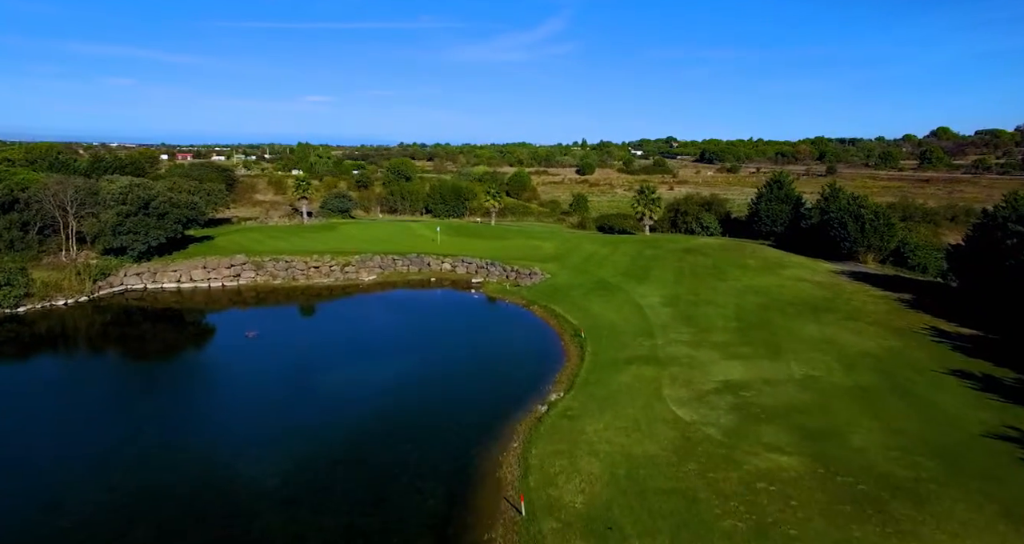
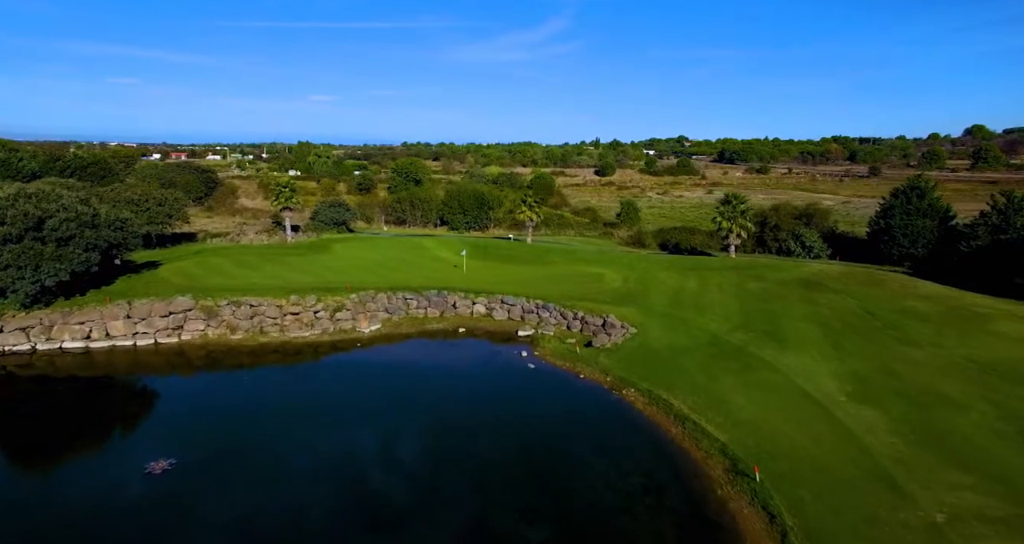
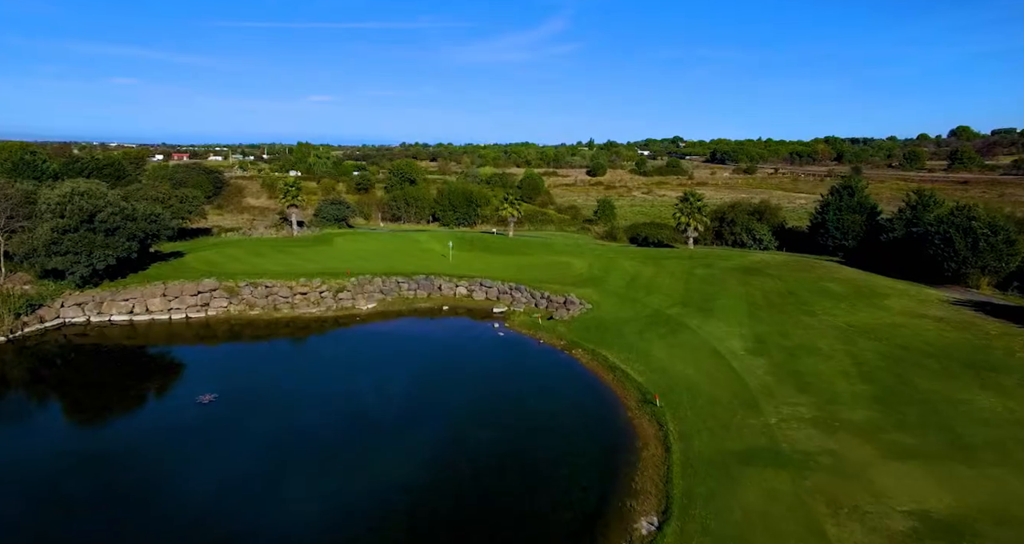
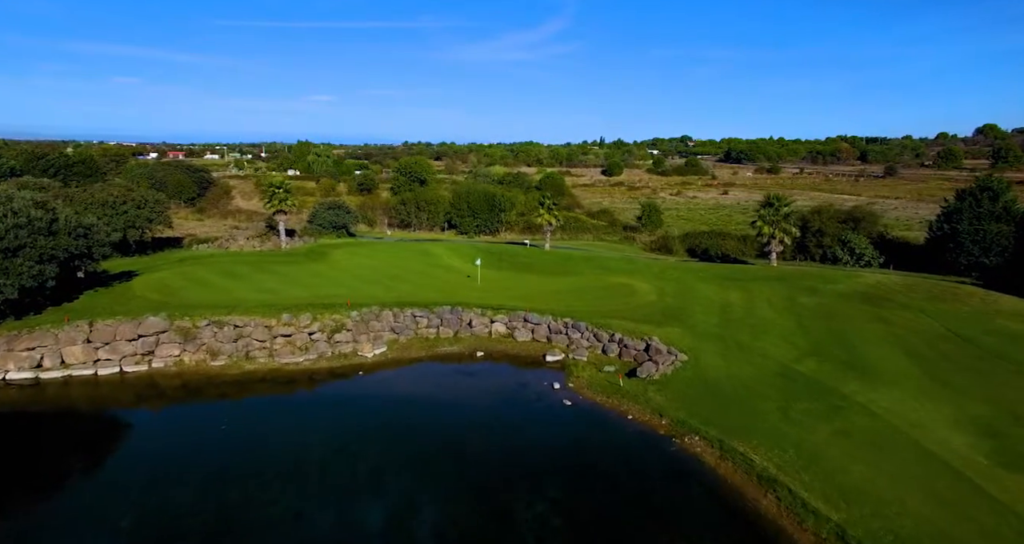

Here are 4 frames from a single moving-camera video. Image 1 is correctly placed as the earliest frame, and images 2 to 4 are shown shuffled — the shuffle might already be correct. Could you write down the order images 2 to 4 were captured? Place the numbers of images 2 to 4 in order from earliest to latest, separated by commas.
3, 2, 4
